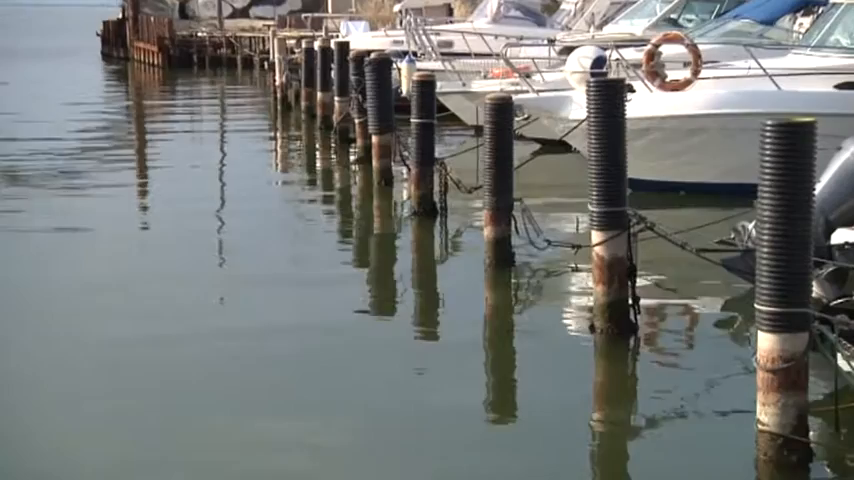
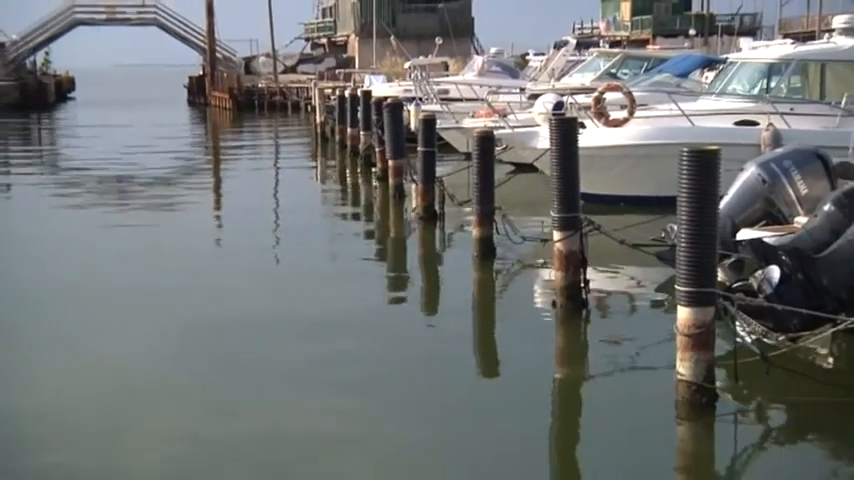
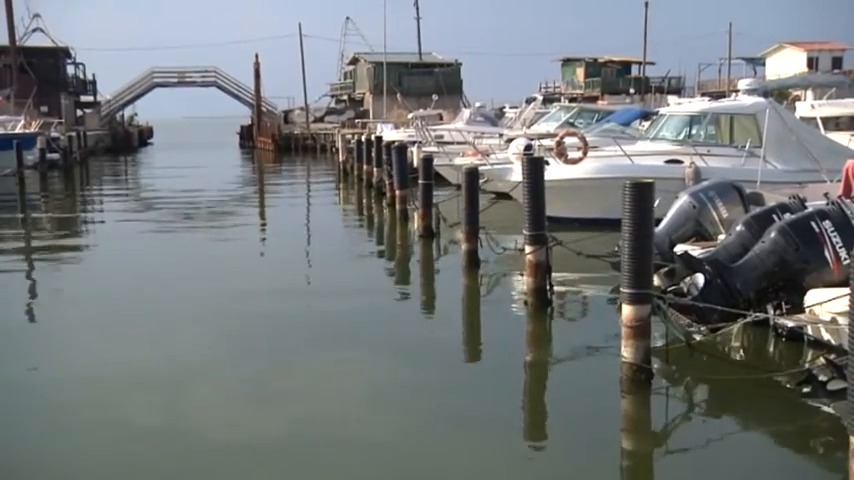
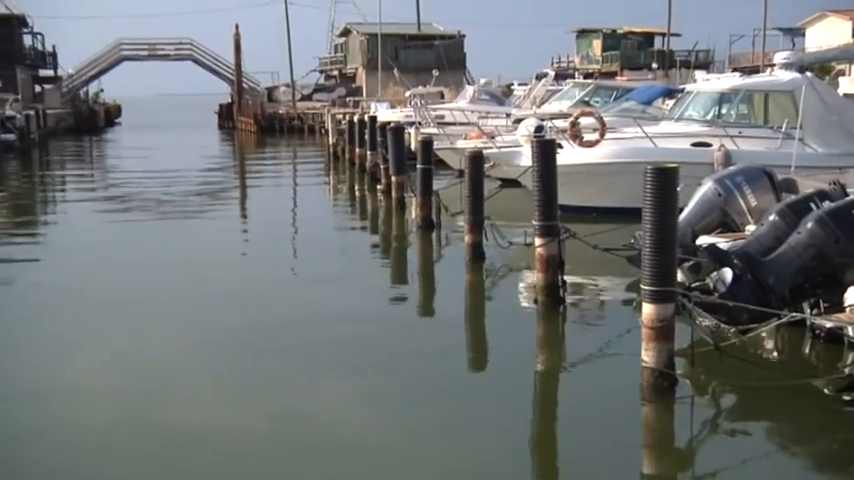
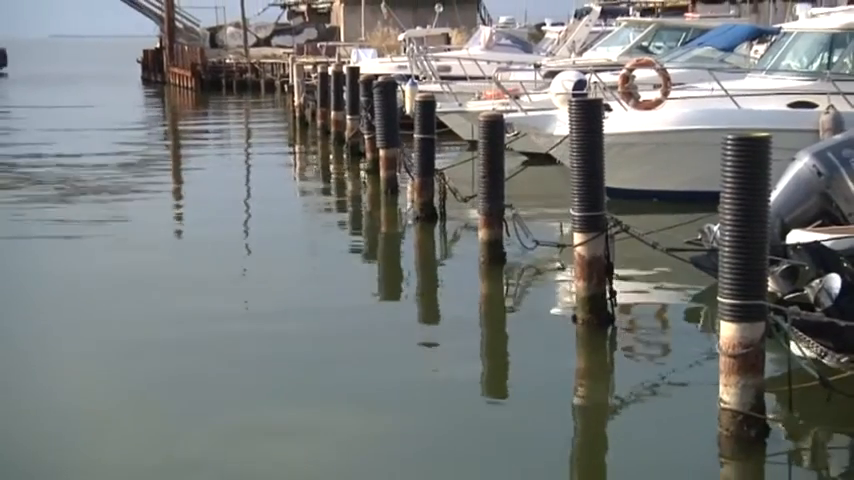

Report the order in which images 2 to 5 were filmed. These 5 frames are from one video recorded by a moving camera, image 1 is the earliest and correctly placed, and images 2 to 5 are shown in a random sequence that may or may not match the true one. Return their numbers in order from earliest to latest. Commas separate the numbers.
5, 2, 4, 3
